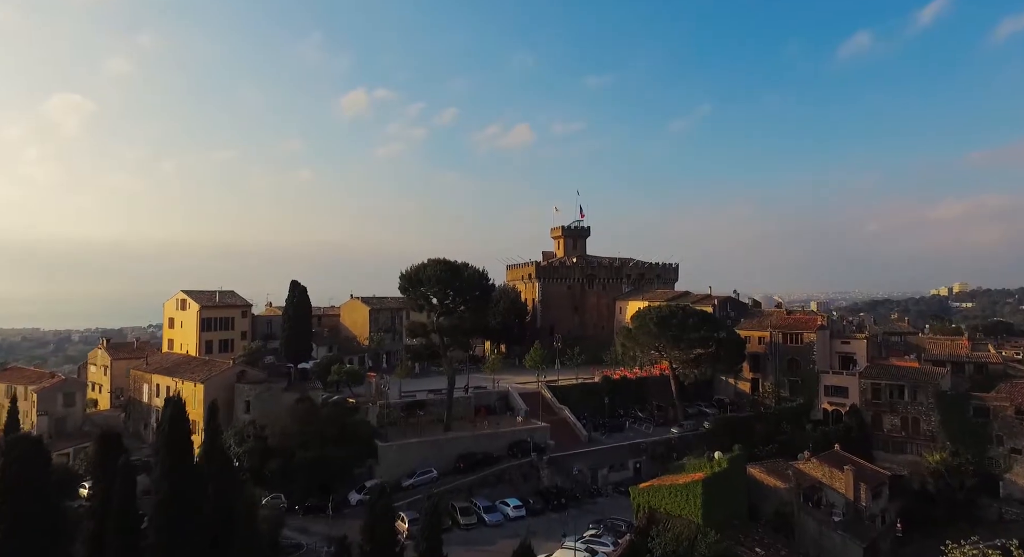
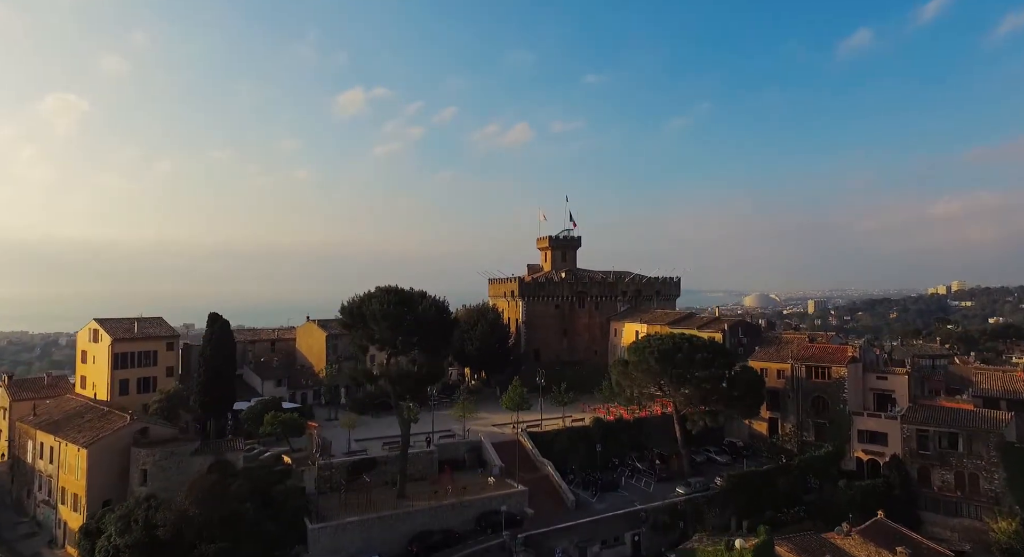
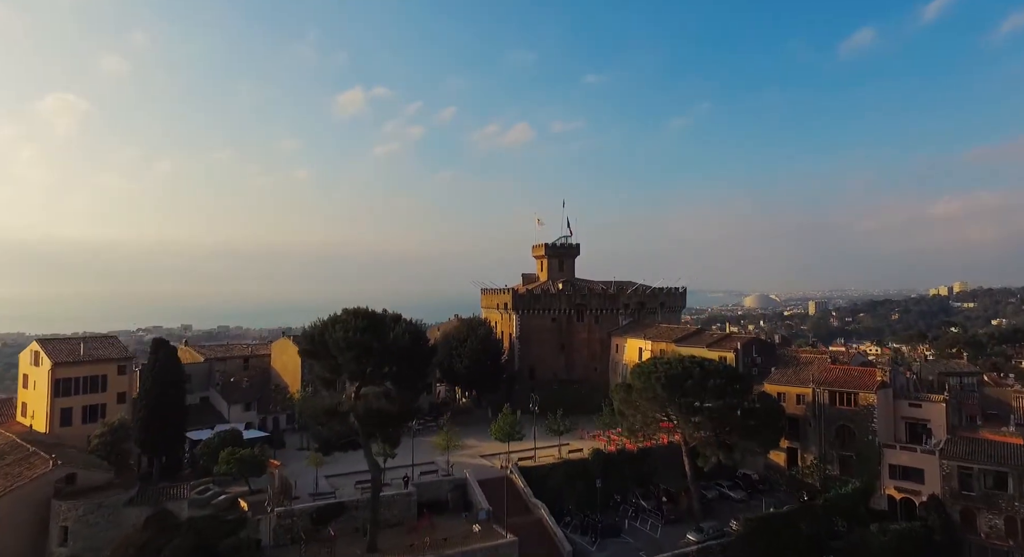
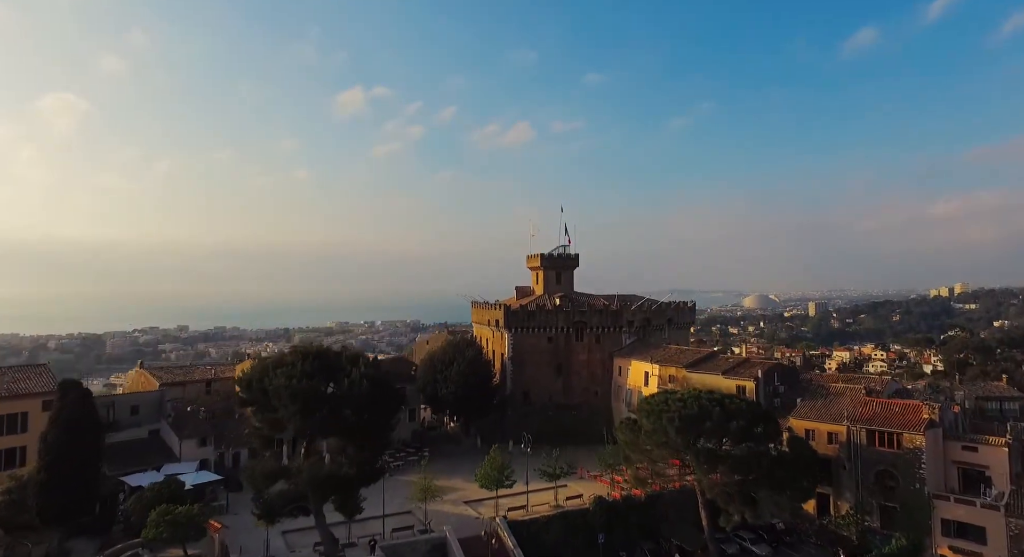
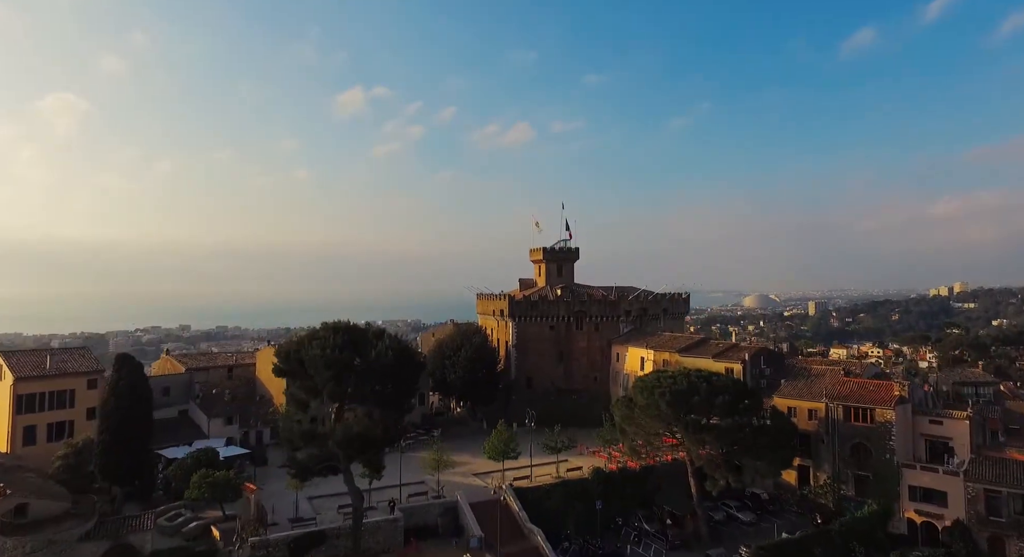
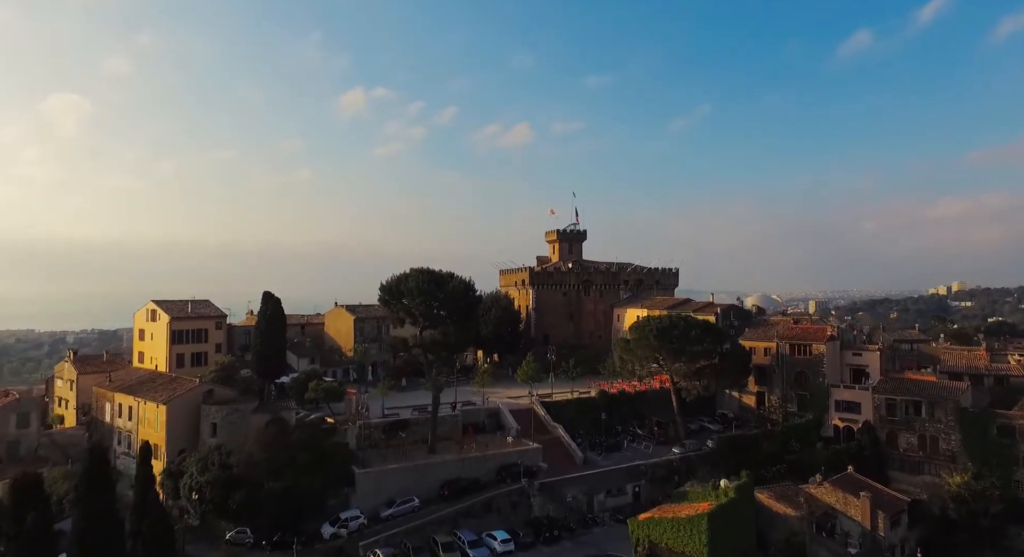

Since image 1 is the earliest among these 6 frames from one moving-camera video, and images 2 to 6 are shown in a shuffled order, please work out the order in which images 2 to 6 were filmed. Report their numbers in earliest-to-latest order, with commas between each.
6, 2, 3, 5, 4
